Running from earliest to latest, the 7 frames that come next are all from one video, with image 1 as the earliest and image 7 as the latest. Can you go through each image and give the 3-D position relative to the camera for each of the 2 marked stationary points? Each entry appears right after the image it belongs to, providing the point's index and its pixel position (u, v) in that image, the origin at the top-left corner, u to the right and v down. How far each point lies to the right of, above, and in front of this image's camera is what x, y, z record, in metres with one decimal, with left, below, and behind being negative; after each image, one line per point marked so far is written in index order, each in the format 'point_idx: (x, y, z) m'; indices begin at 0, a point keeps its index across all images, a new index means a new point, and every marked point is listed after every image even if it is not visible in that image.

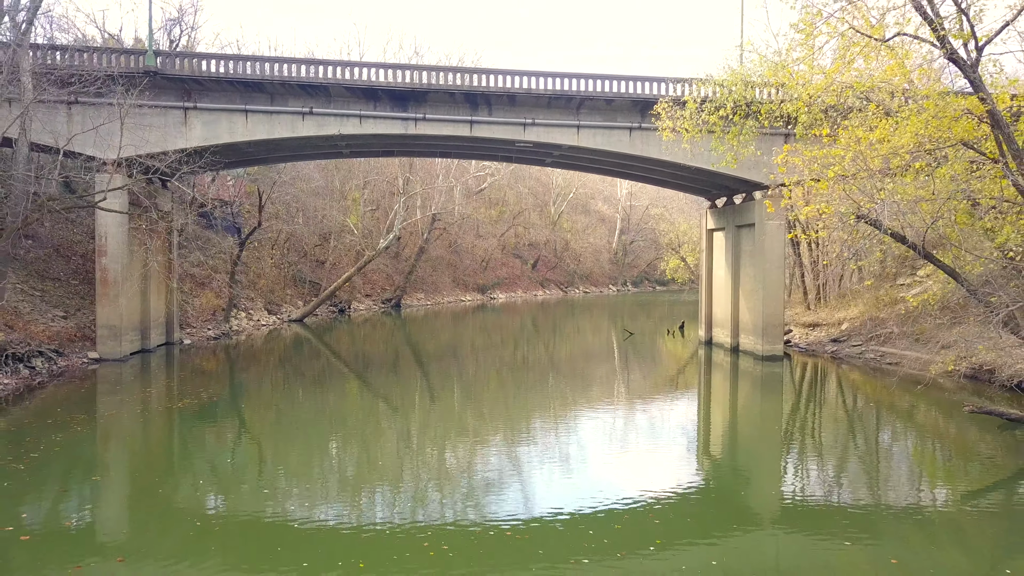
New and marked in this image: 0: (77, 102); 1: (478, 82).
0: (-9.0, +3.9, +17.6) m
1: (-0.8, +4.7, +19.1) m
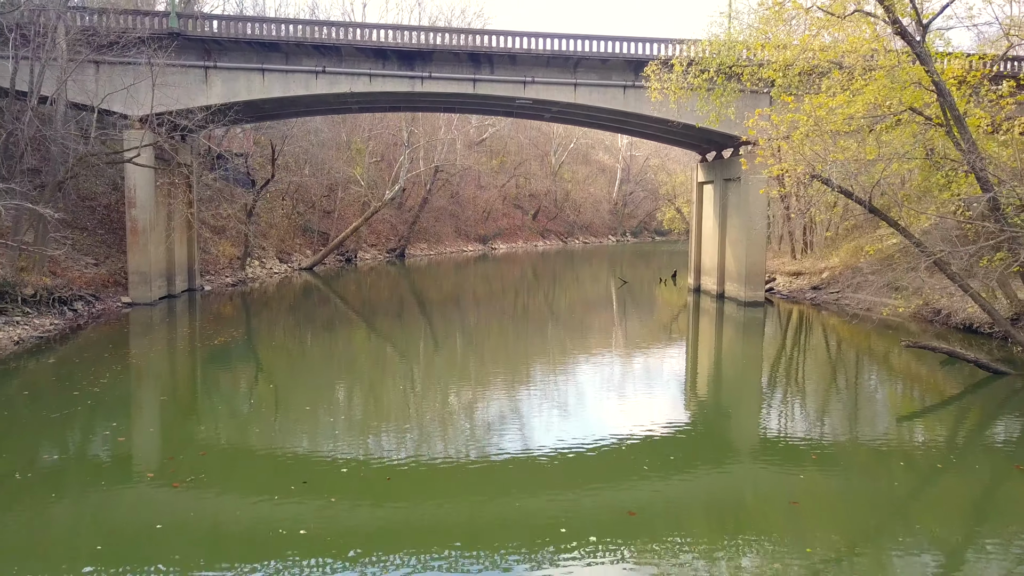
0: (-9.0, +5.0, +18.2) m
1: (-0.8, +6.0, +19.6) m
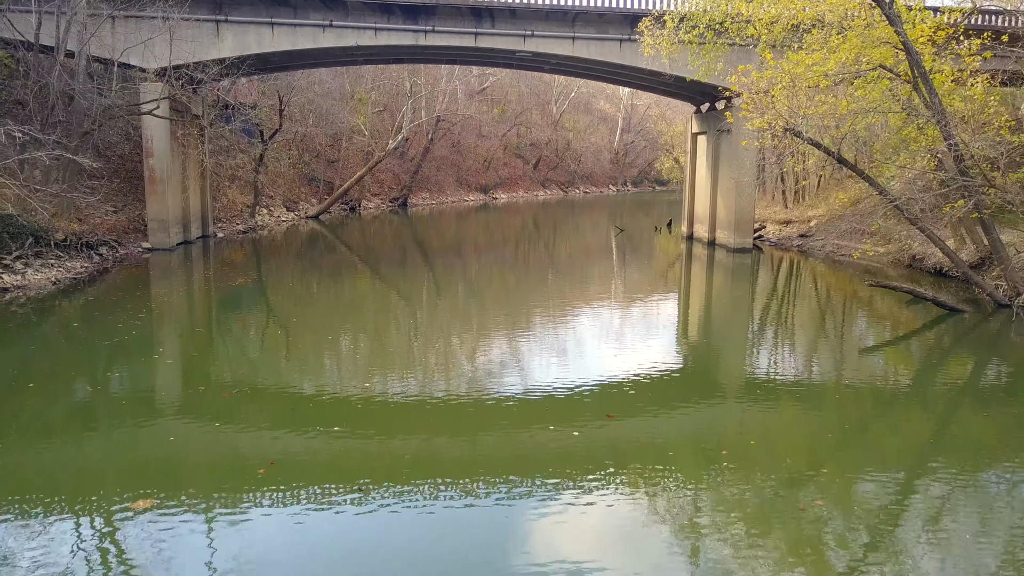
0: (-9.0, +6.2, +18.5) m
1: (-0.7, +7.2, +19.8) m
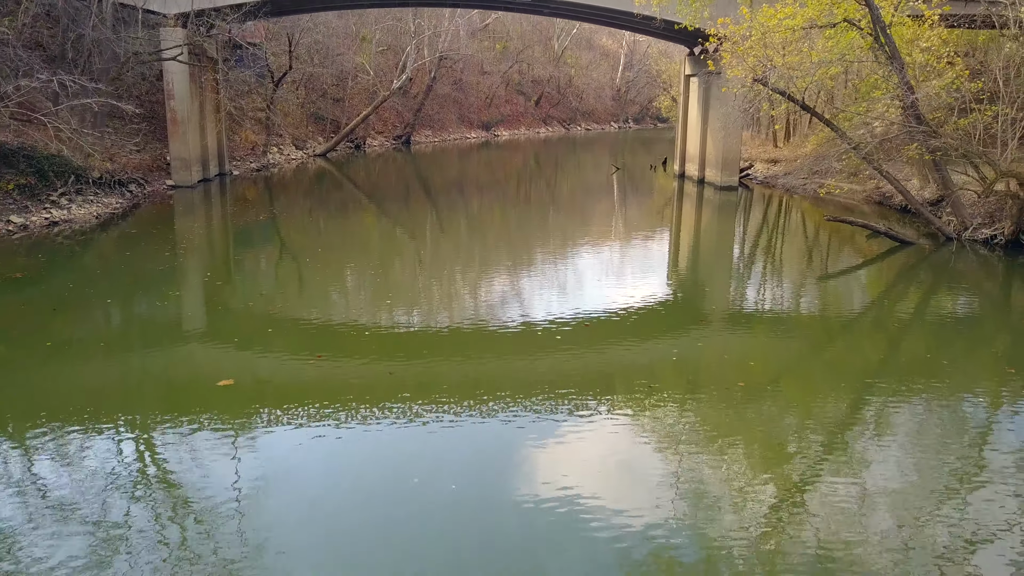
0: (-9.0, +7.7, +18.9) m
1: (-0.7, +8.8, +20.1) m
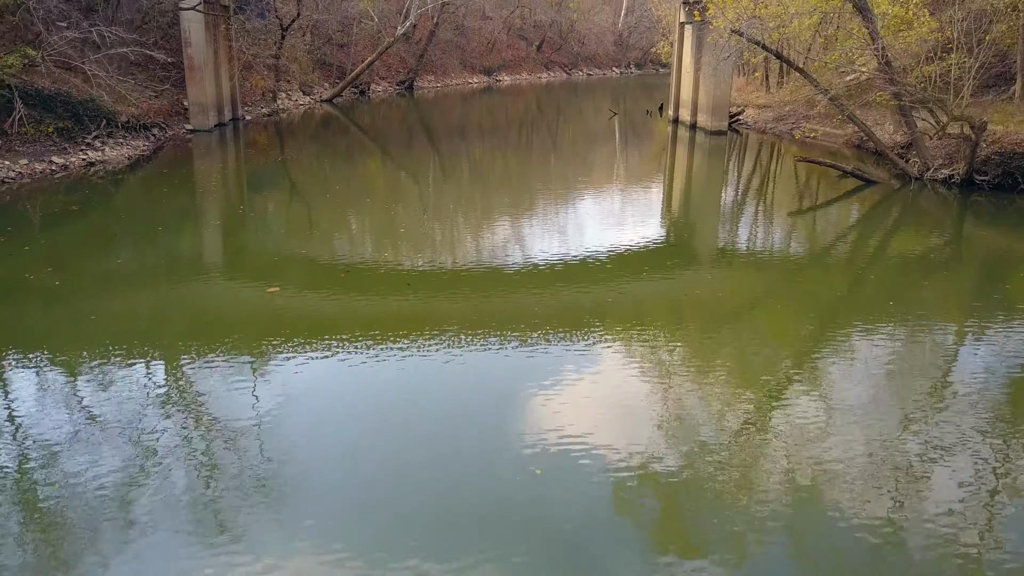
0: (-9.0, +9.1, +19.3) m
1: (-0.7, +10.3, +20.4) m
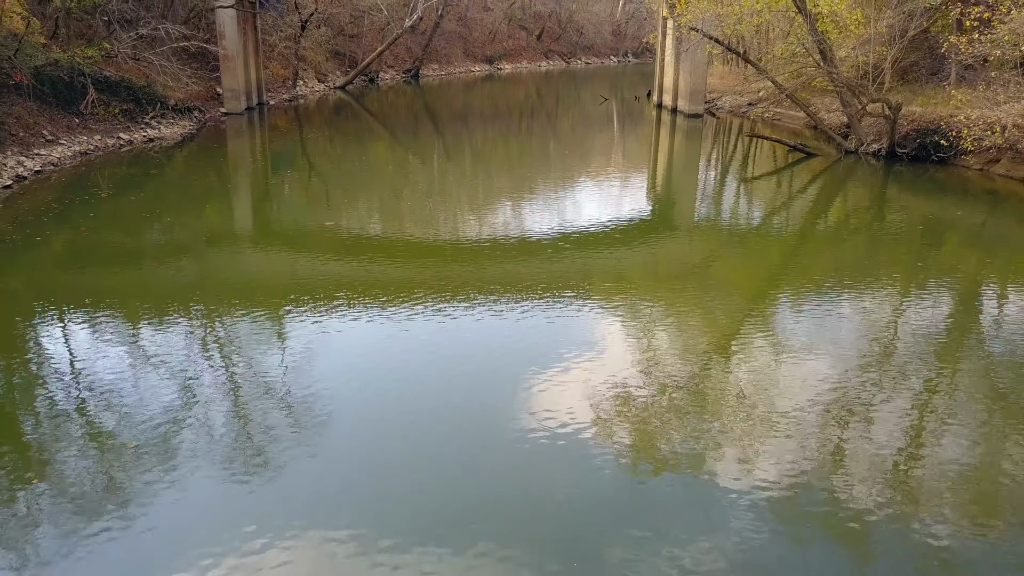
0: (-9.0, +9.8, +20.9) m
1: (-0.7, +11.0, +22.0) m
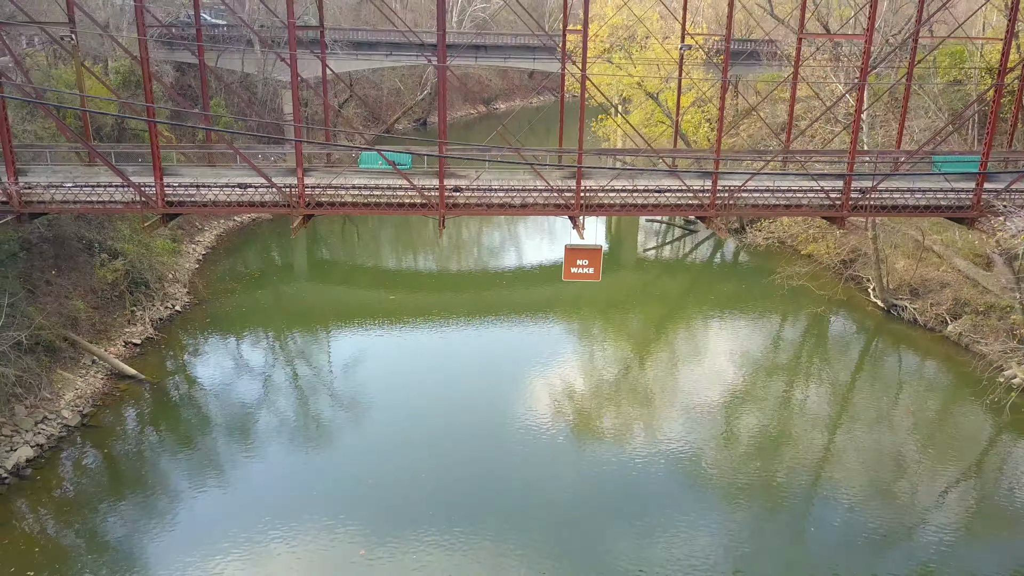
0: (-9.3, +9.2, +26.6) m
1: (-1.1, +10.4, +27.7) m
